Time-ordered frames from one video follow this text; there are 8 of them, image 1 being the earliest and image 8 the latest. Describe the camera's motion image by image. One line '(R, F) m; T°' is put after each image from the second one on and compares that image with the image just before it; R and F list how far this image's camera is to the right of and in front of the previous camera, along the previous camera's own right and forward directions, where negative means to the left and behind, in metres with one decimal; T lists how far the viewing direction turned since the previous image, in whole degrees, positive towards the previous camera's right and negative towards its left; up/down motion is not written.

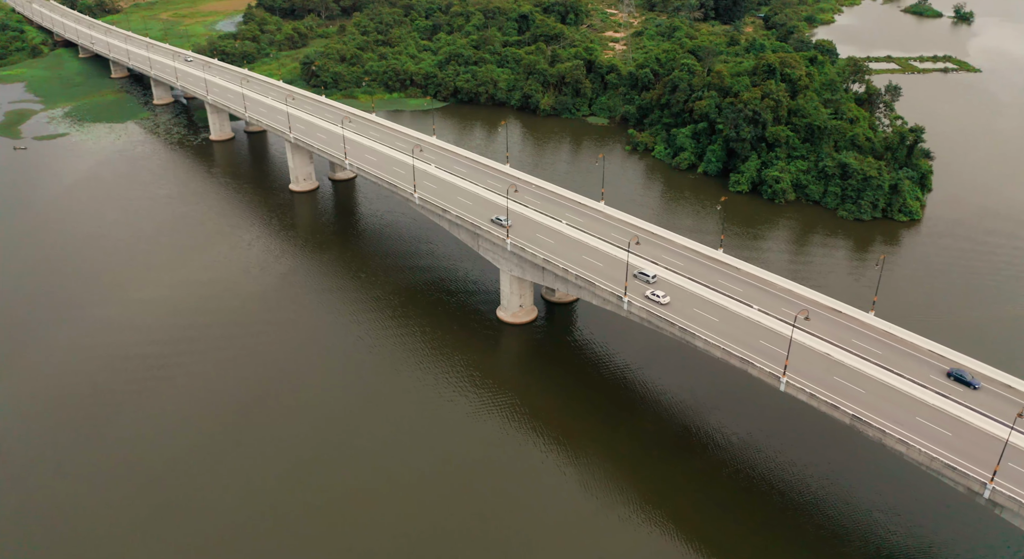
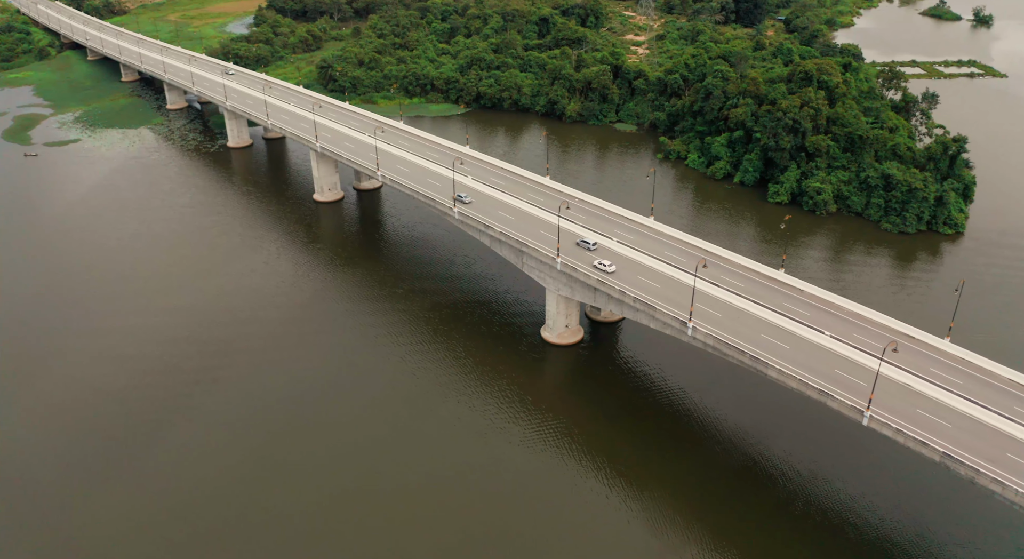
(-4.8, +3.0) m; 0°
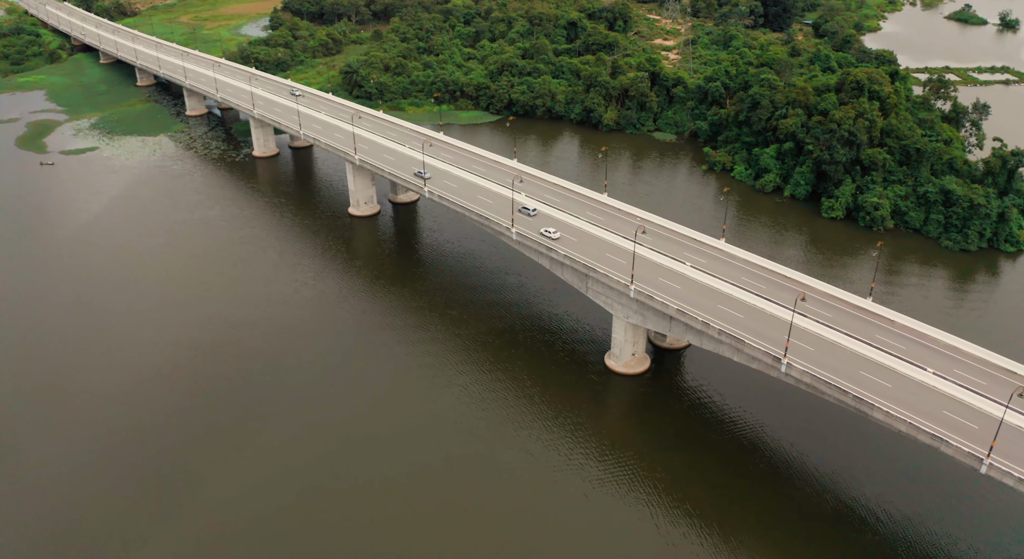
(-6.2, +3.7) m; 0°
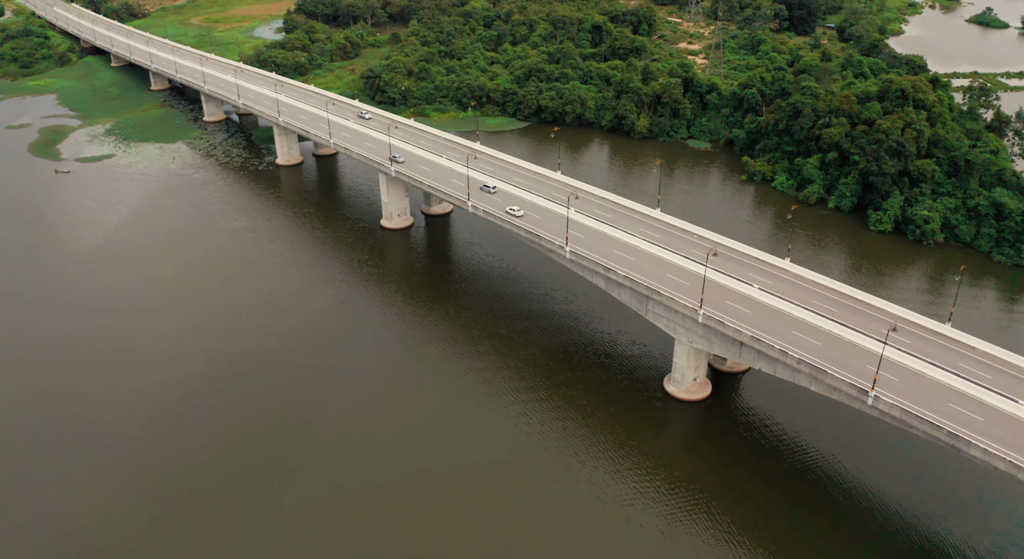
(-5.2, +2.9) m; 0°
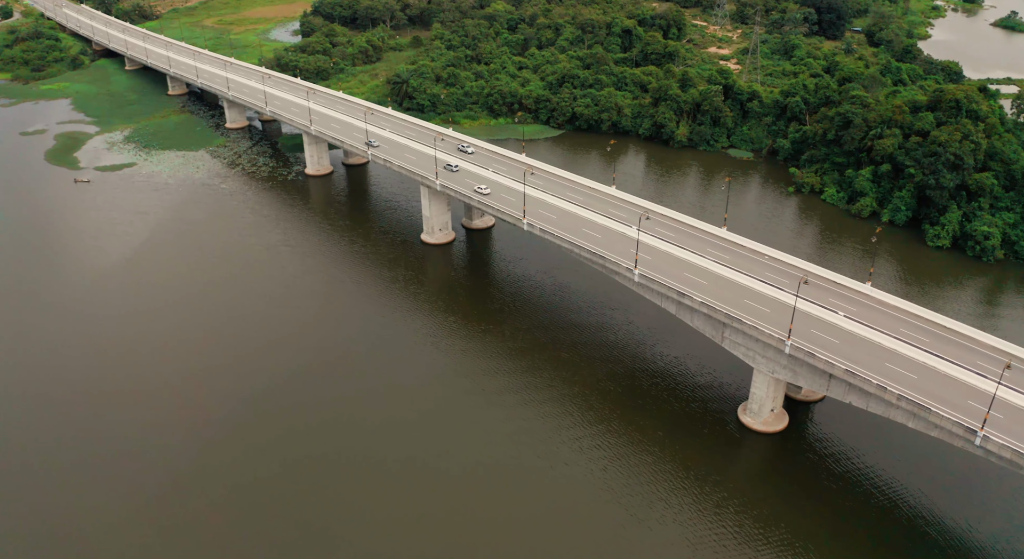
(-6.0, +3.2) m; 0°
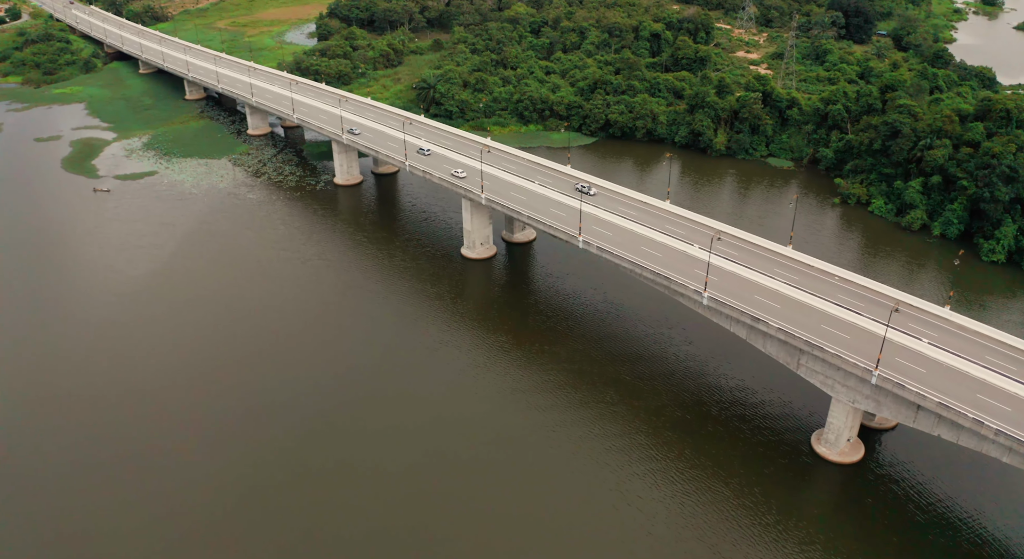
(-5.5, +2.8) m; 0°
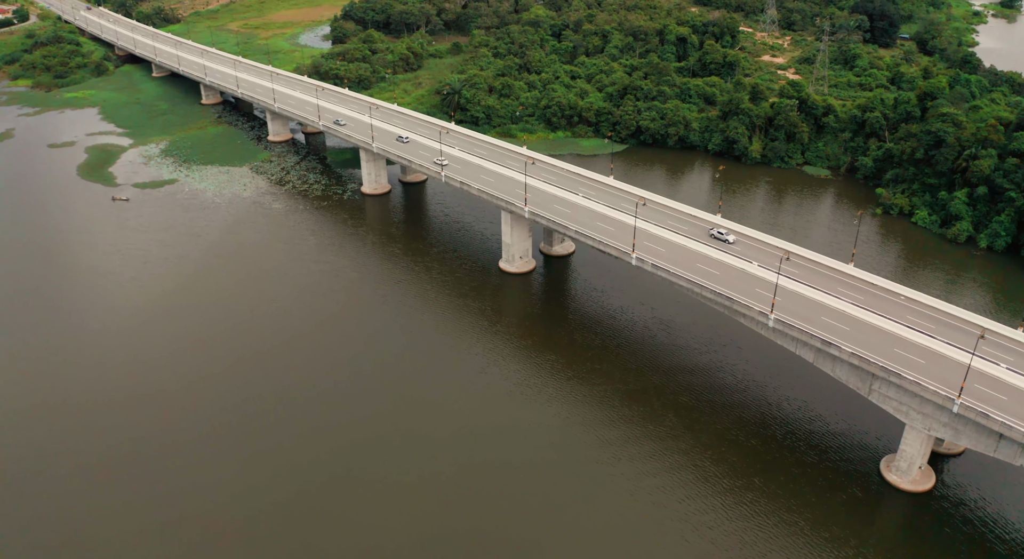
(-4.9, +2.4) m; 0°
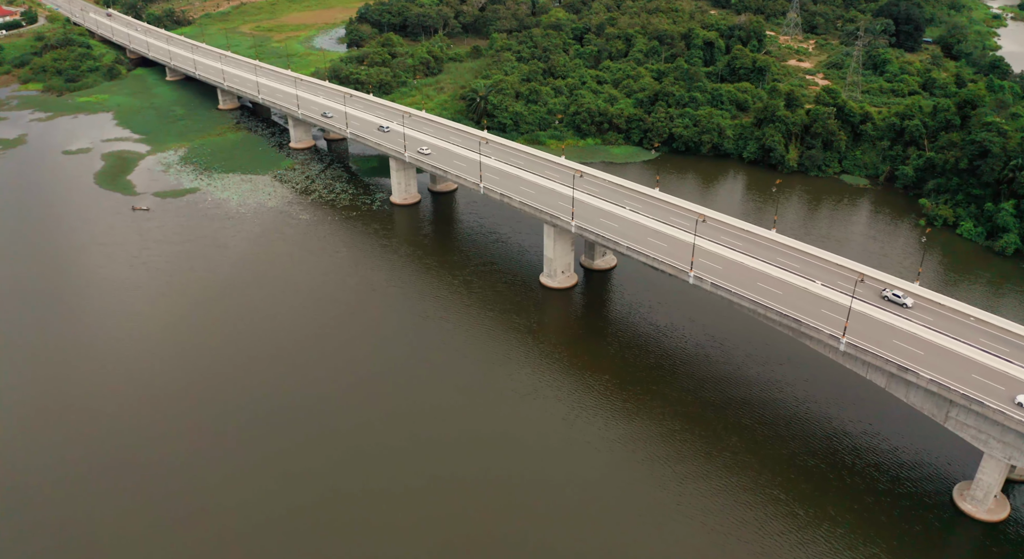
(-4.9, +2.3) m; 0°
